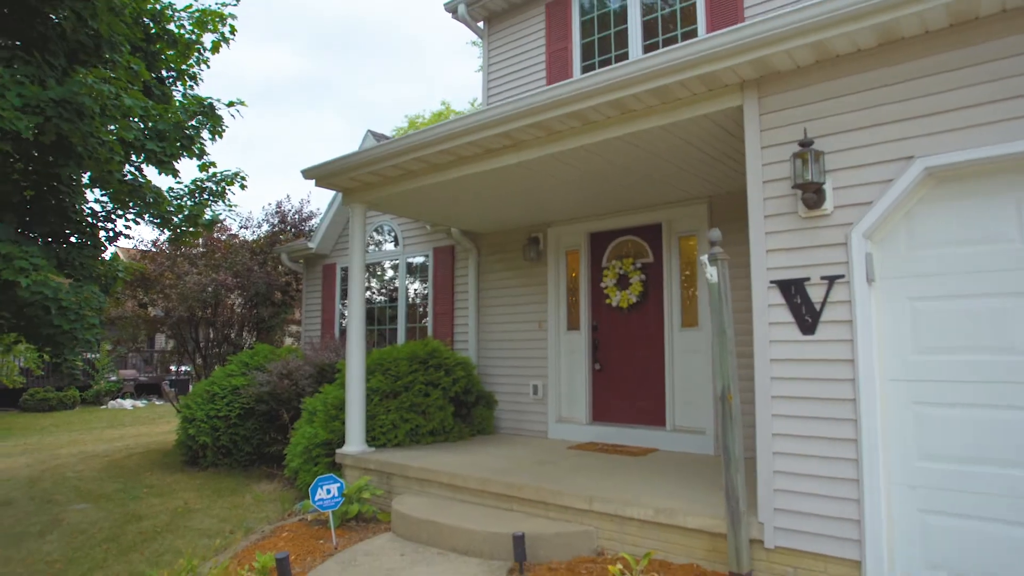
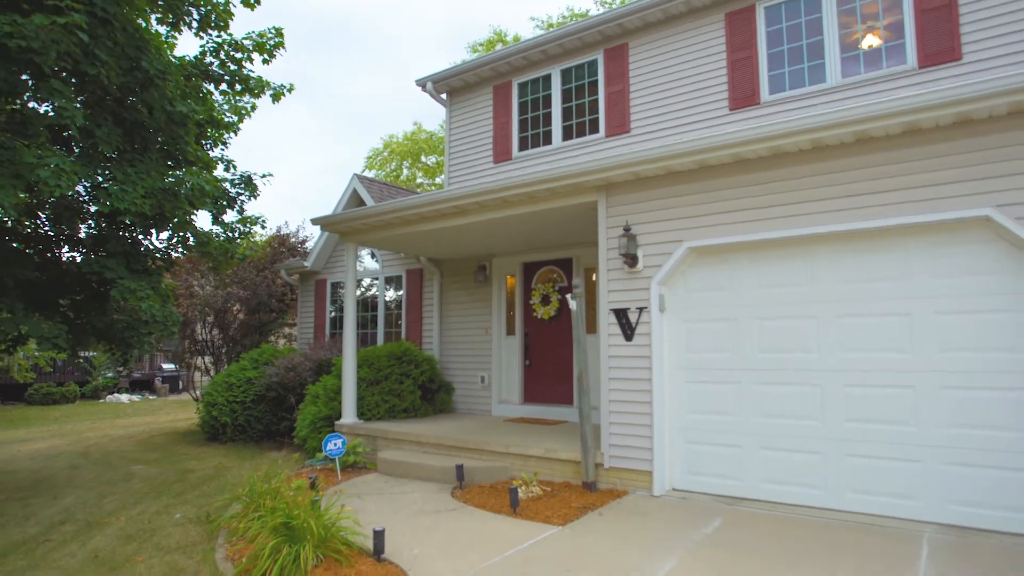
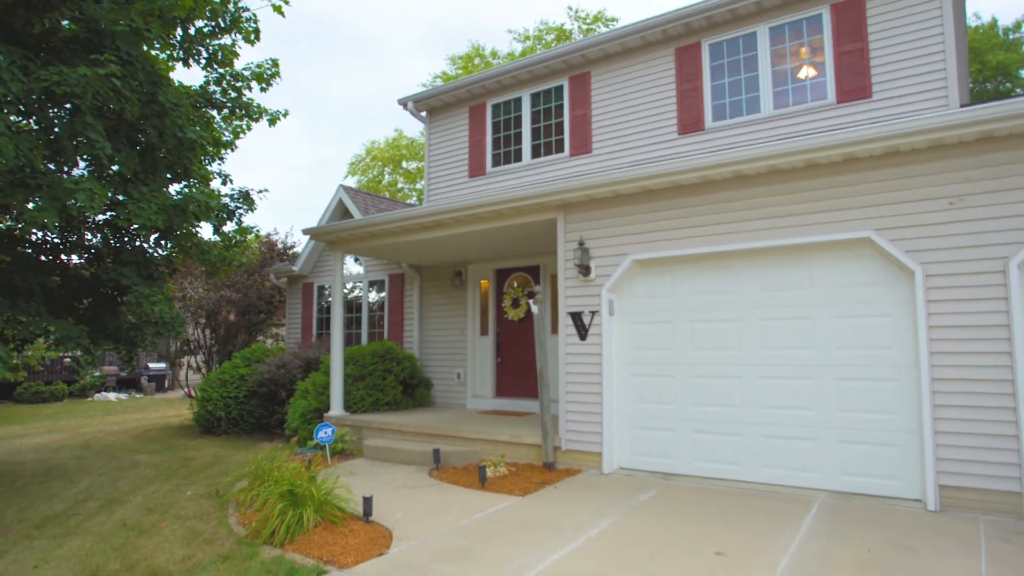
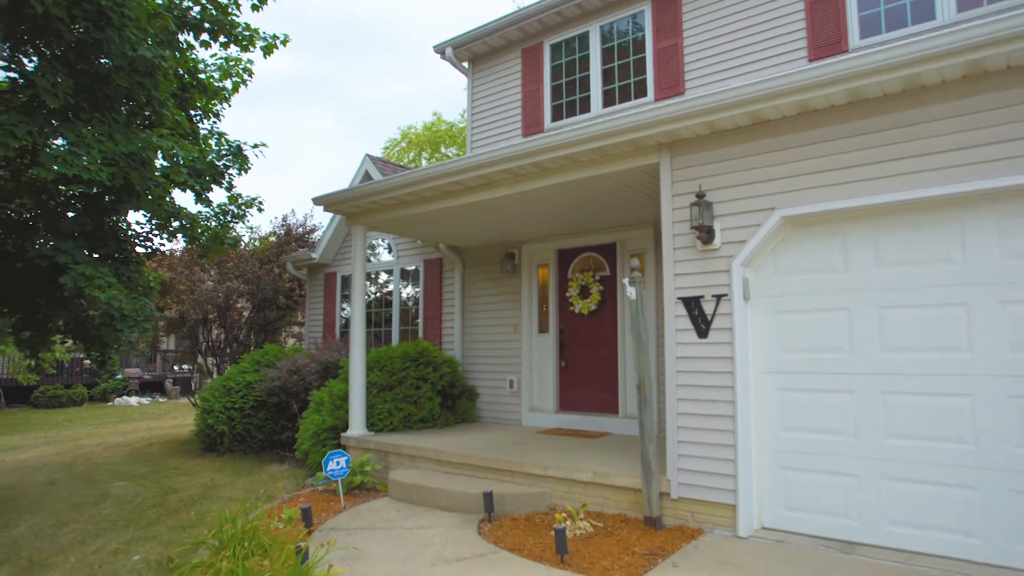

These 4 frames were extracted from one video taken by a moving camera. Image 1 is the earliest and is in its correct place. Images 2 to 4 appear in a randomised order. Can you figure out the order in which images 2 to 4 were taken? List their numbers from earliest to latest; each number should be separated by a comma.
4, 2, 3
